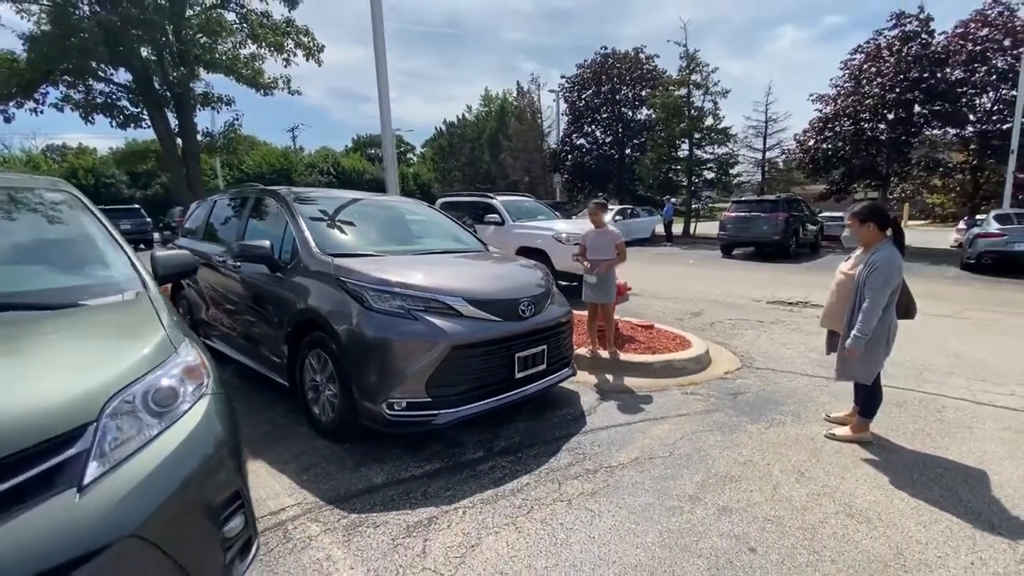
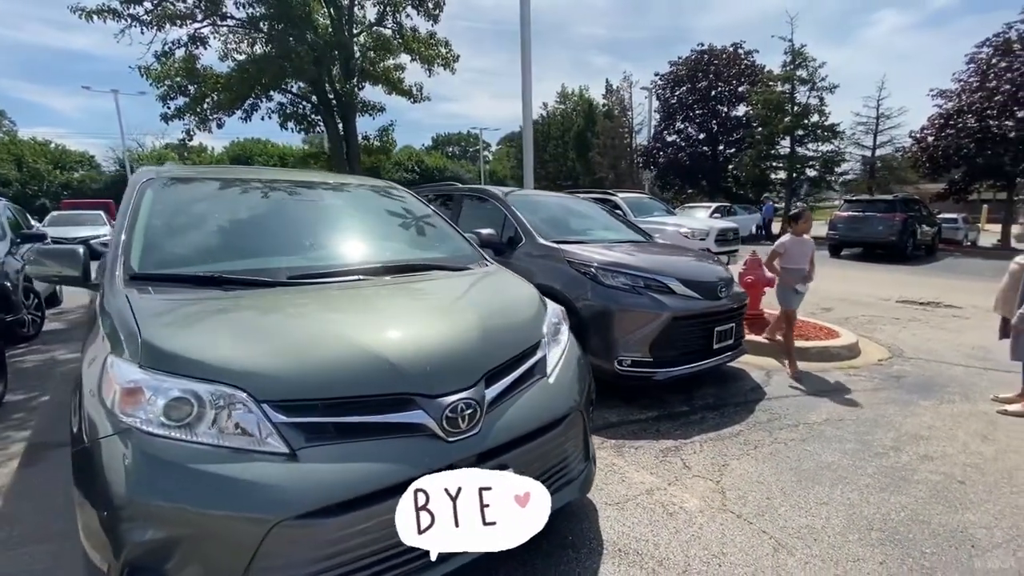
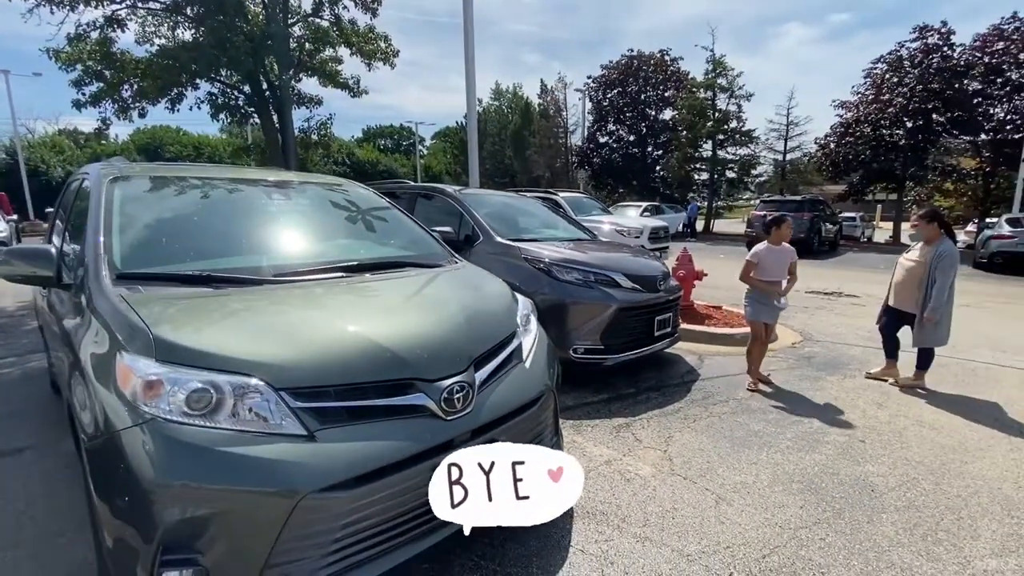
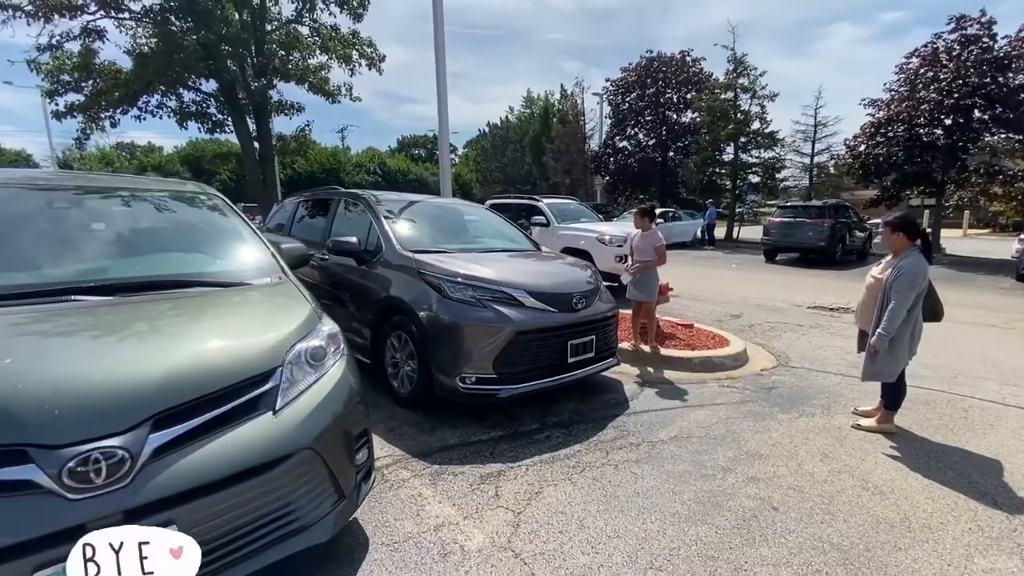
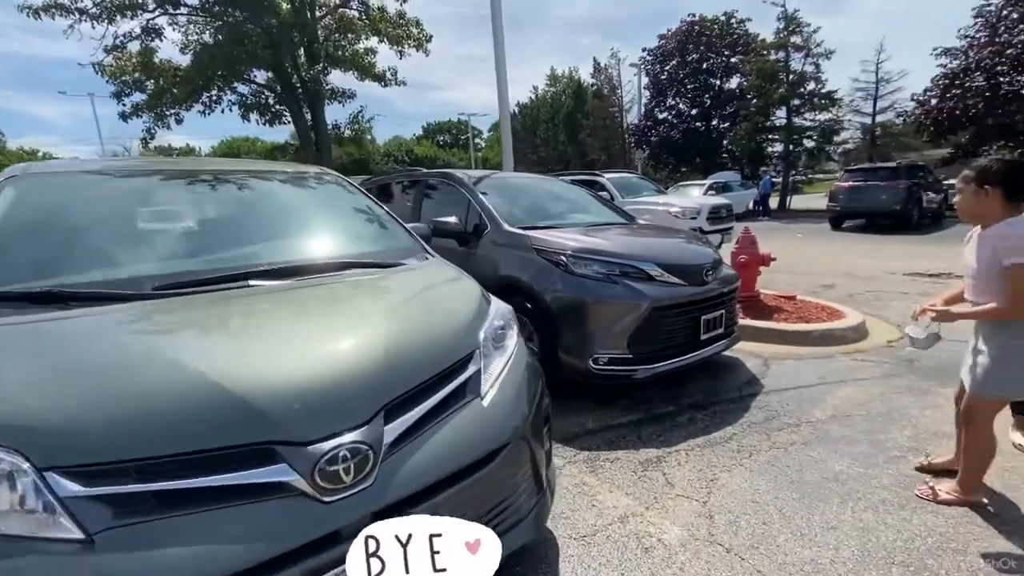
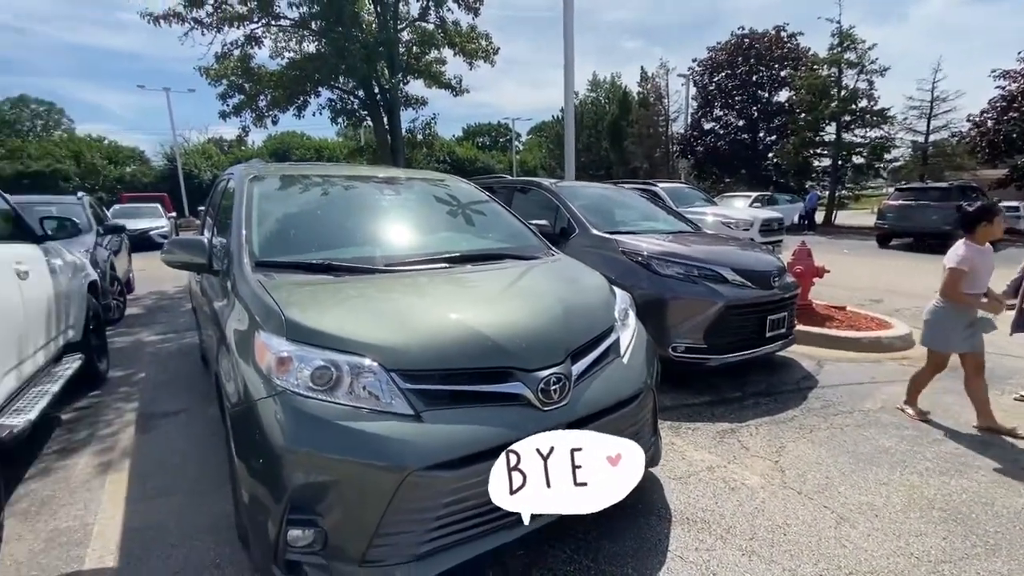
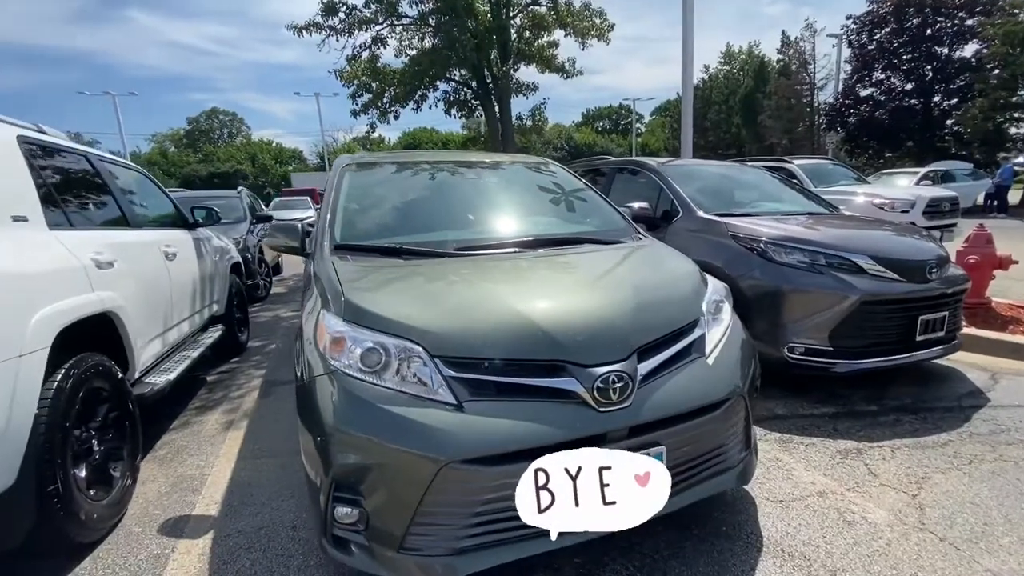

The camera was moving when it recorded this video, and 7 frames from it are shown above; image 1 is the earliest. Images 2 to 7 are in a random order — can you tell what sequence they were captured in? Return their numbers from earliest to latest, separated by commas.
4, 2, 3, 6, 7, 5
